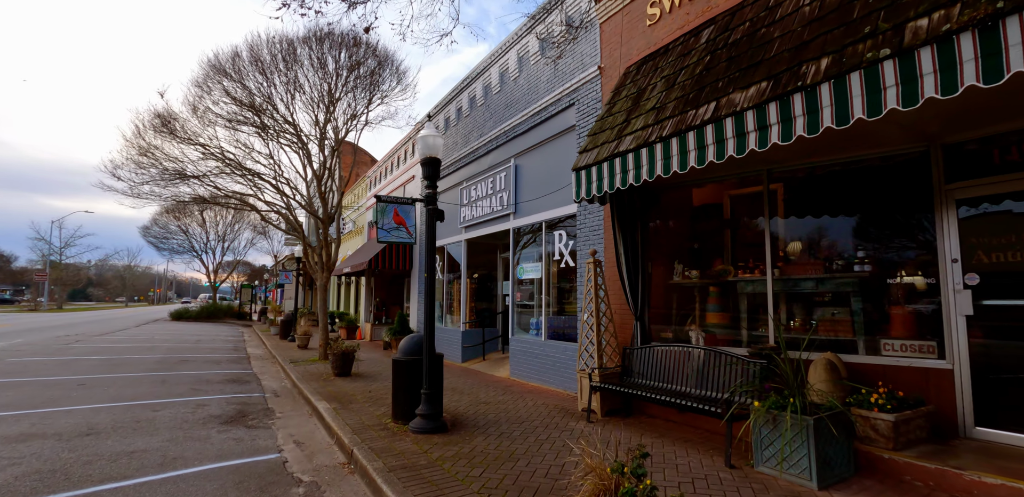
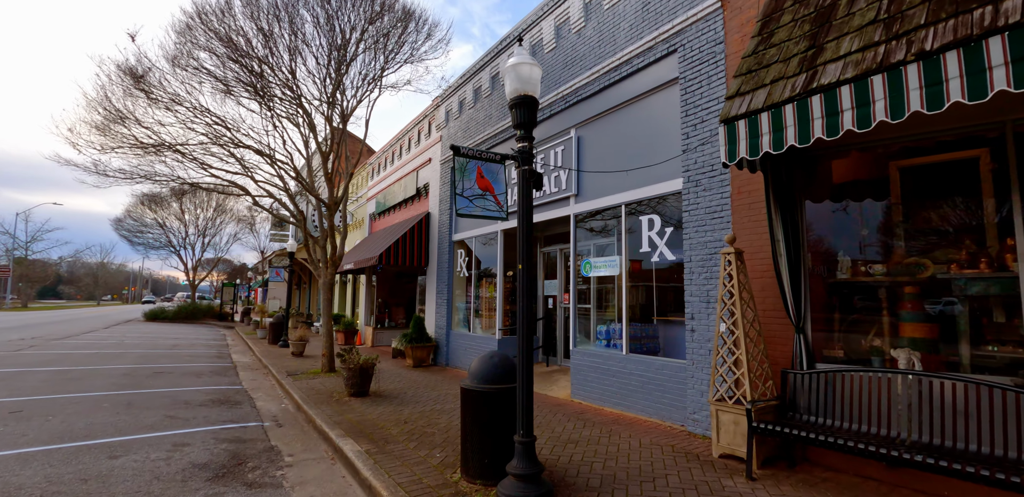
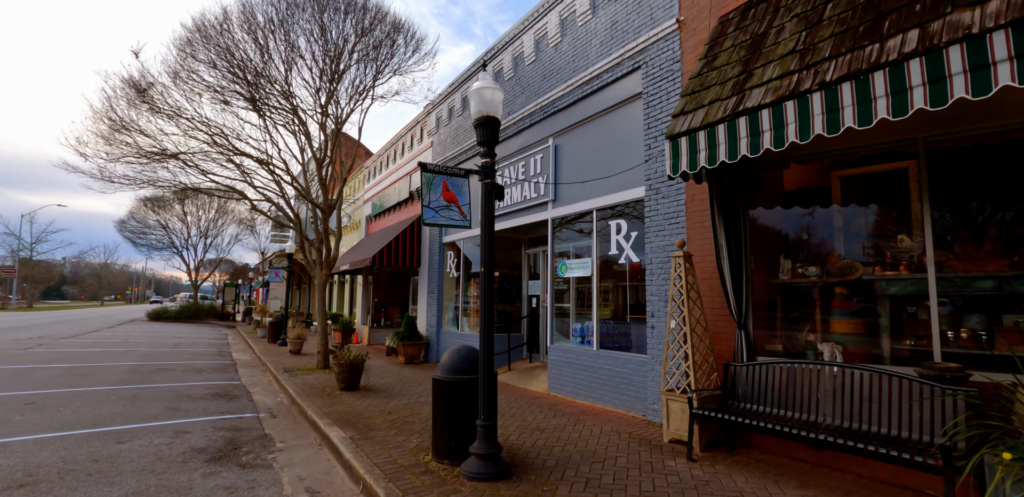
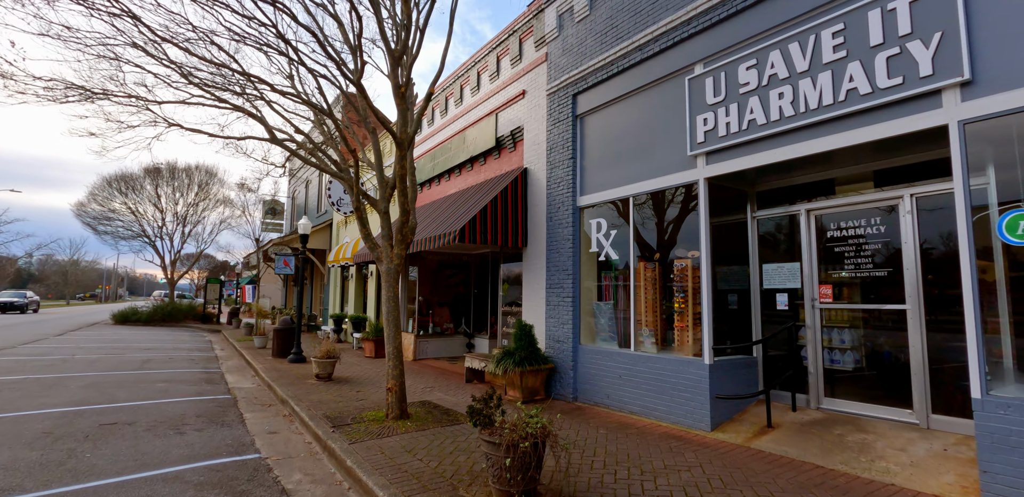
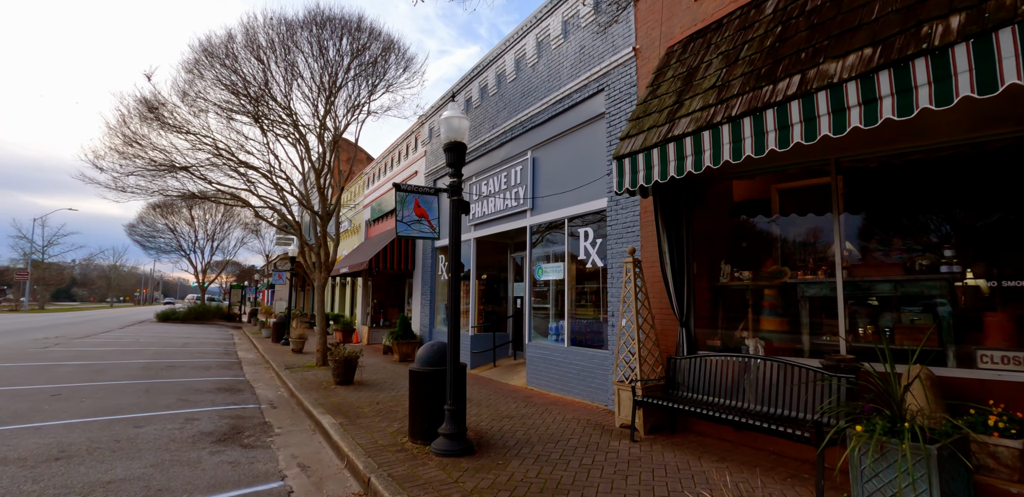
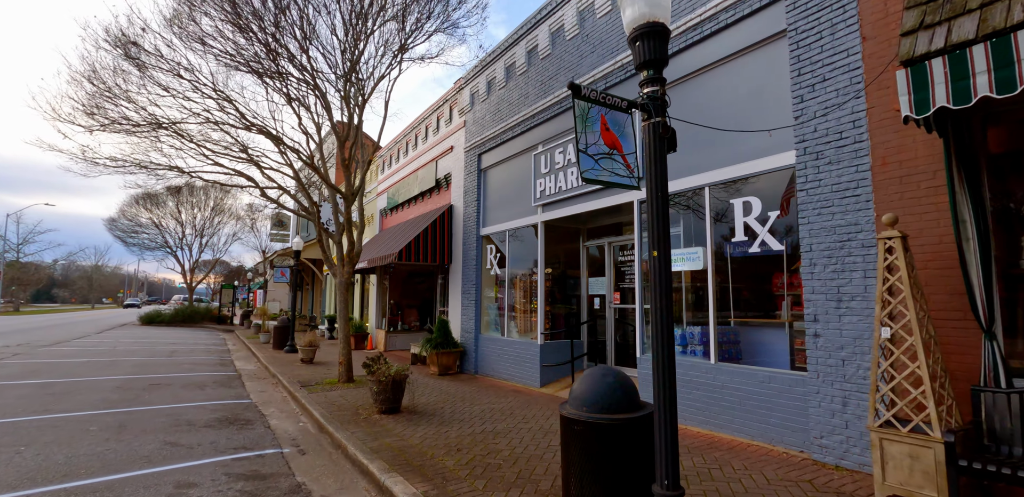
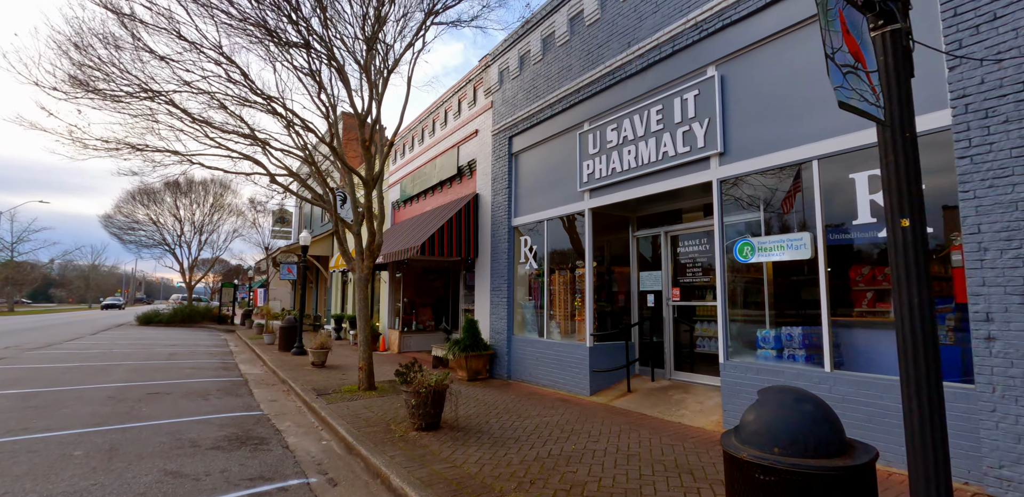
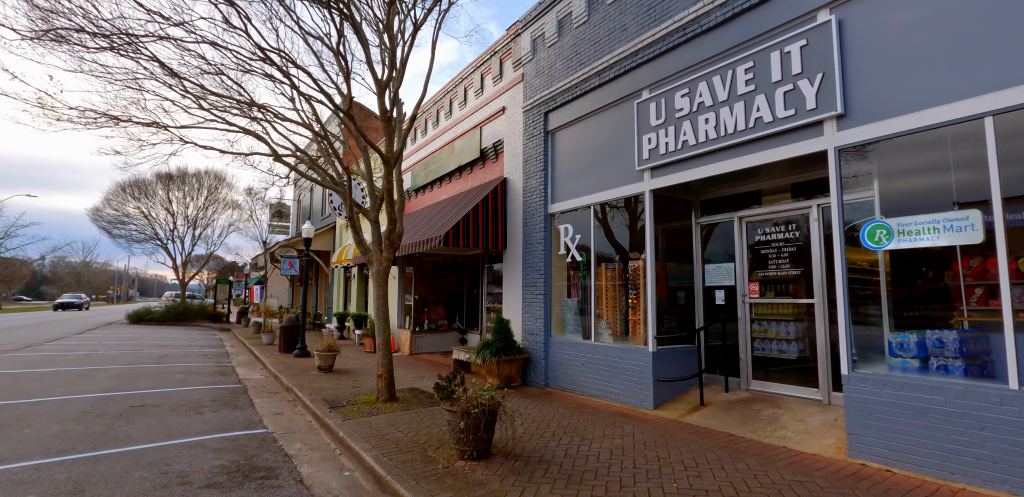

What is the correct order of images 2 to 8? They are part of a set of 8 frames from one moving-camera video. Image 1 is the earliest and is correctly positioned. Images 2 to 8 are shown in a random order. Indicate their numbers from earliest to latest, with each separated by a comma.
5, 3, 2, 6, 7, 8, 4
